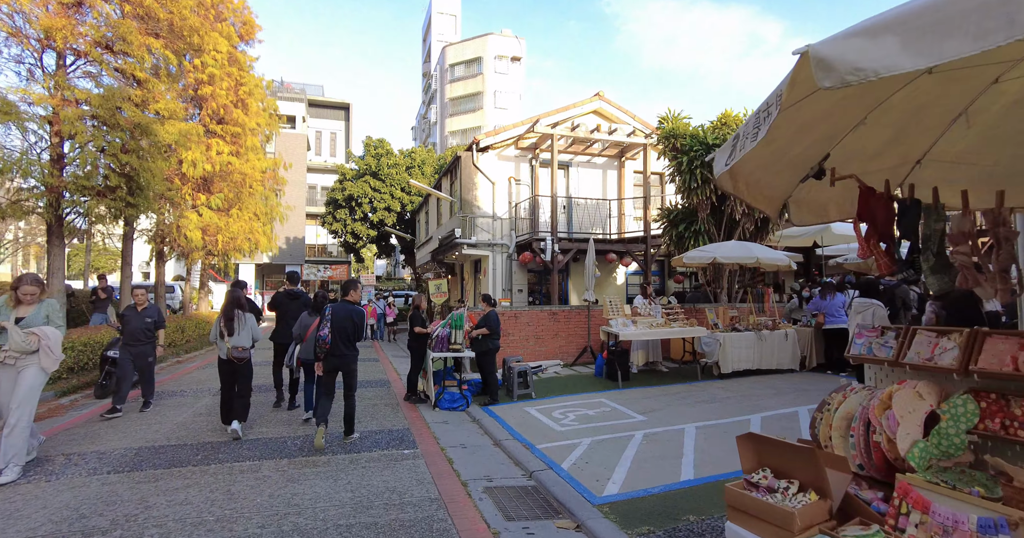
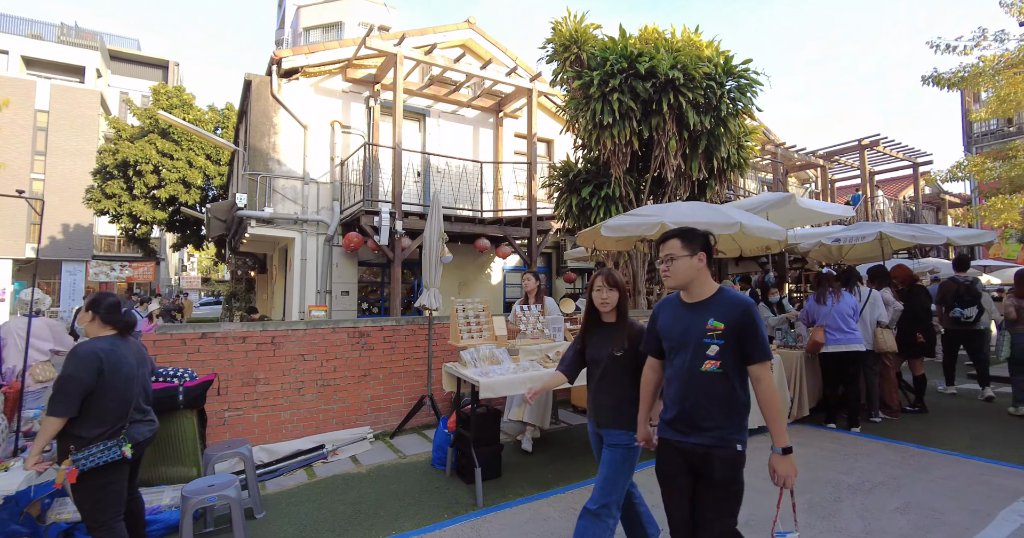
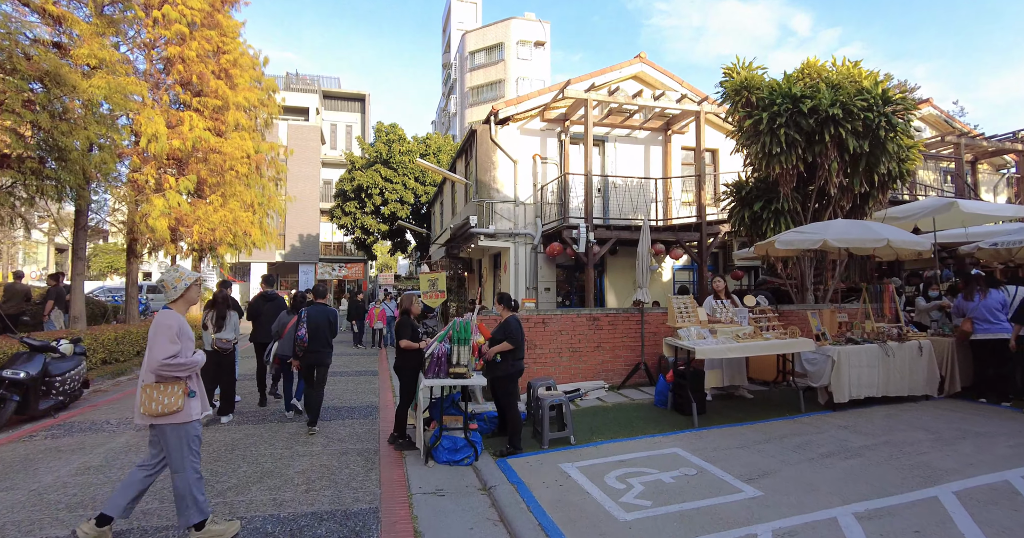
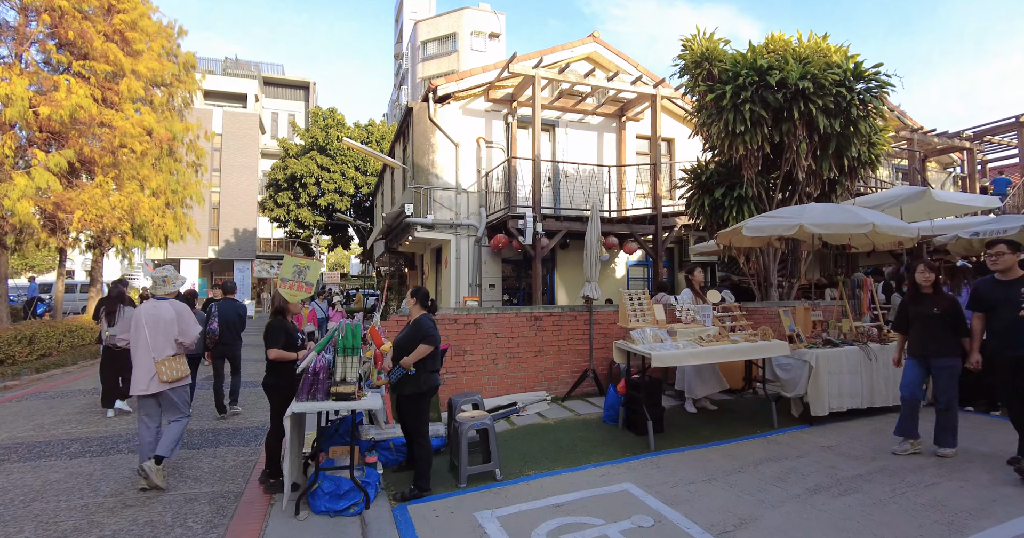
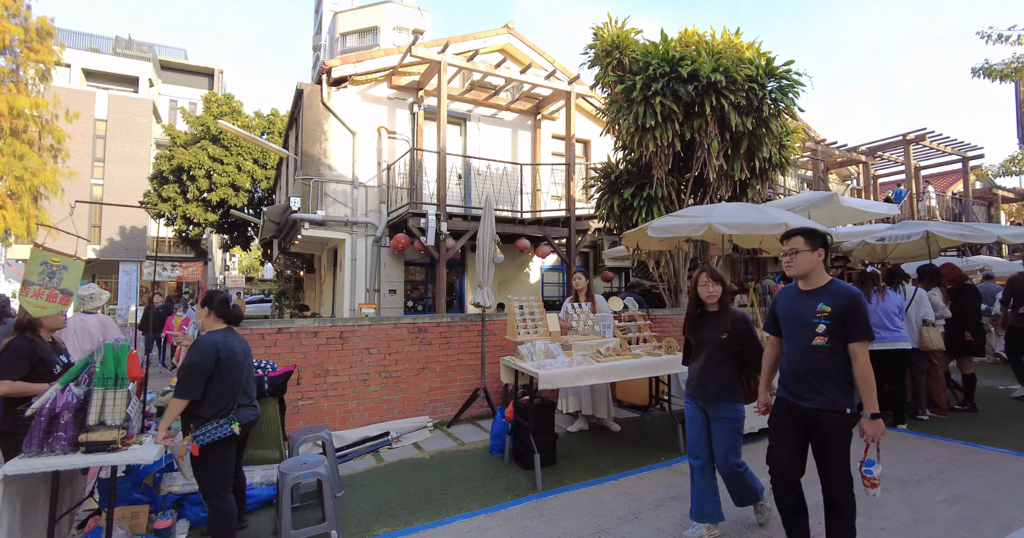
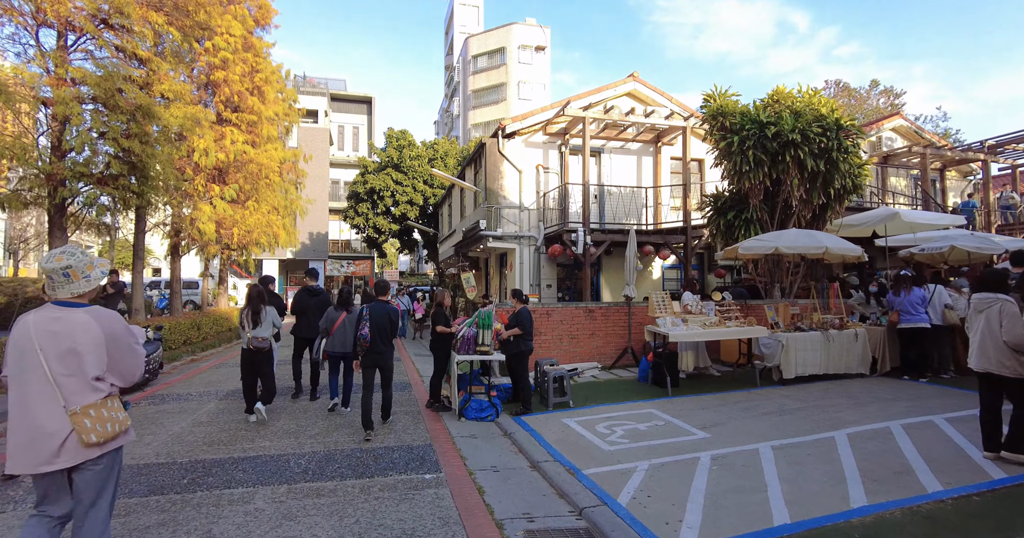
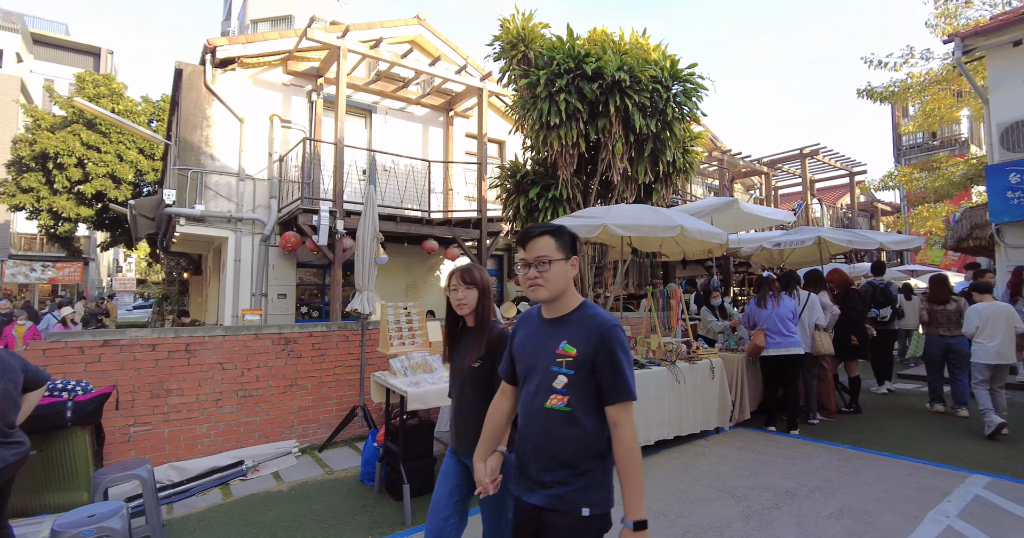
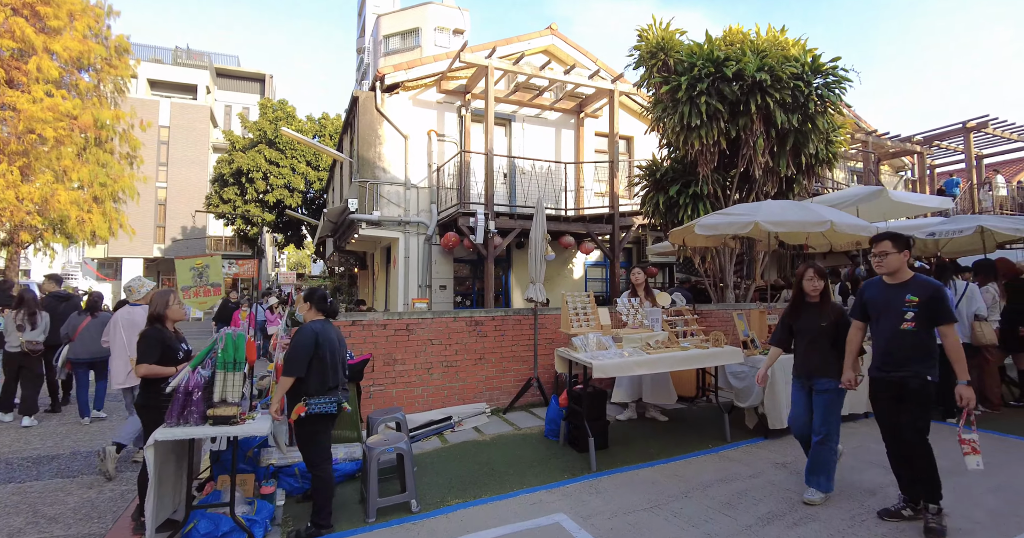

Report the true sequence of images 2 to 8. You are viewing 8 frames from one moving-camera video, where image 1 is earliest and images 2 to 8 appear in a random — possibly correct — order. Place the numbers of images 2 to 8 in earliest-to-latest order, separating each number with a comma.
6, 3, 4, 8, 5, 2, 7
